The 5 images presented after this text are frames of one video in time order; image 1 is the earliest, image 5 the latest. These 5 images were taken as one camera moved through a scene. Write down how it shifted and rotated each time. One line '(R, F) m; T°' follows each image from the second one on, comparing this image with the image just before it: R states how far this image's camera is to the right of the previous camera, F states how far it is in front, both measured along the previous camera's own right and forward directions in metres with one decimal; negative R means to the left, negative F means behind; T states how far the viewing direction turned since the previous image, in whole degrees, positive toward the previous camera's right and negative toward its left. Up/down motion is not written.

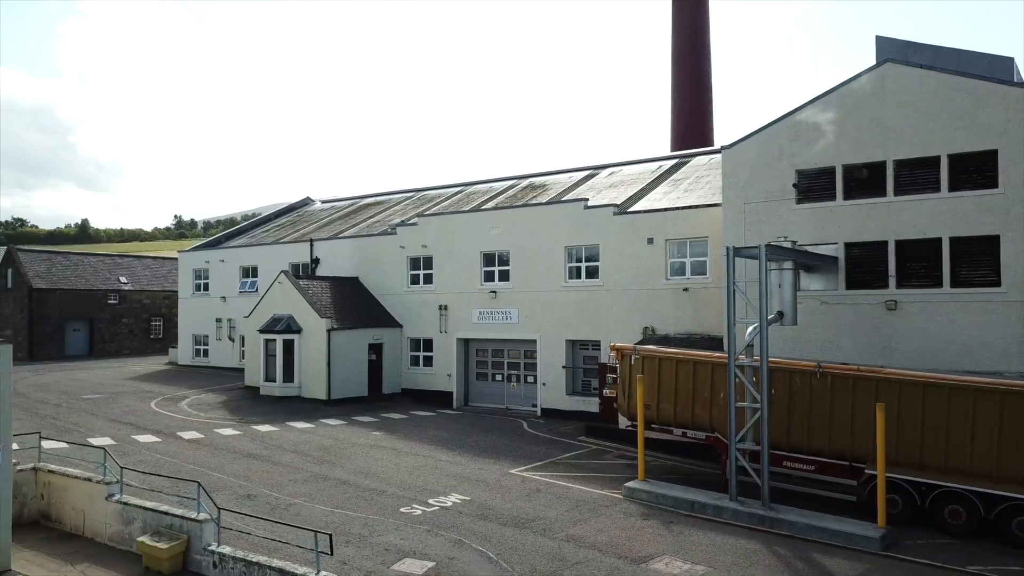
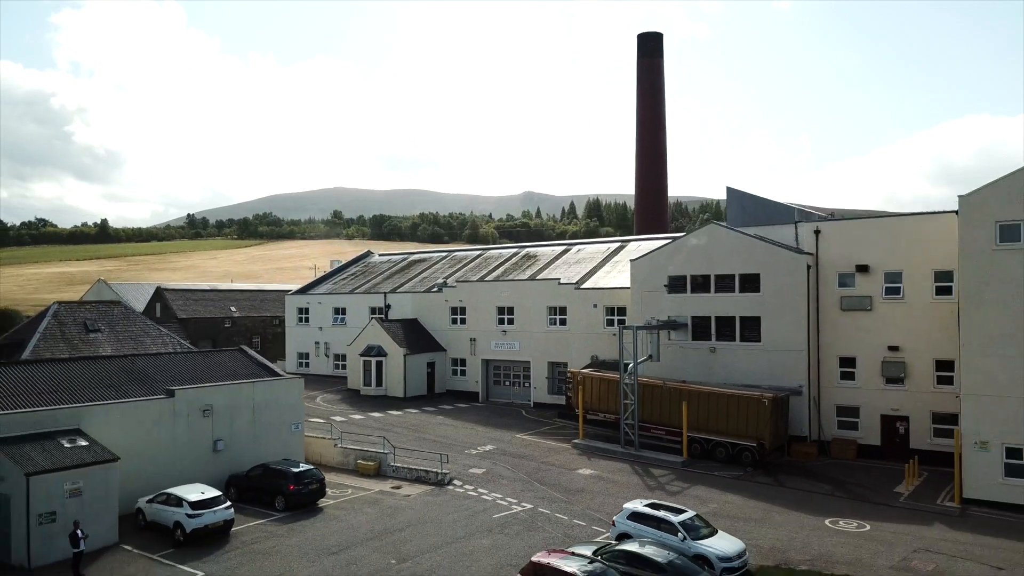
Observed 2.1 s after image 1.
(-0.2, -11.4) m; 0°
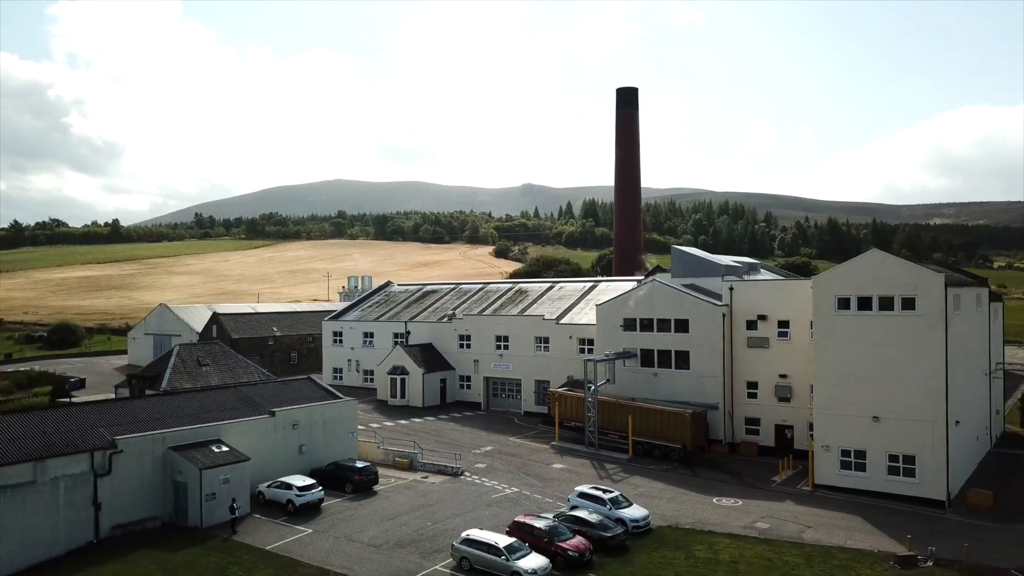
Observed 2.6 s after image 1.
(+0.2, -8.0) m; 0°
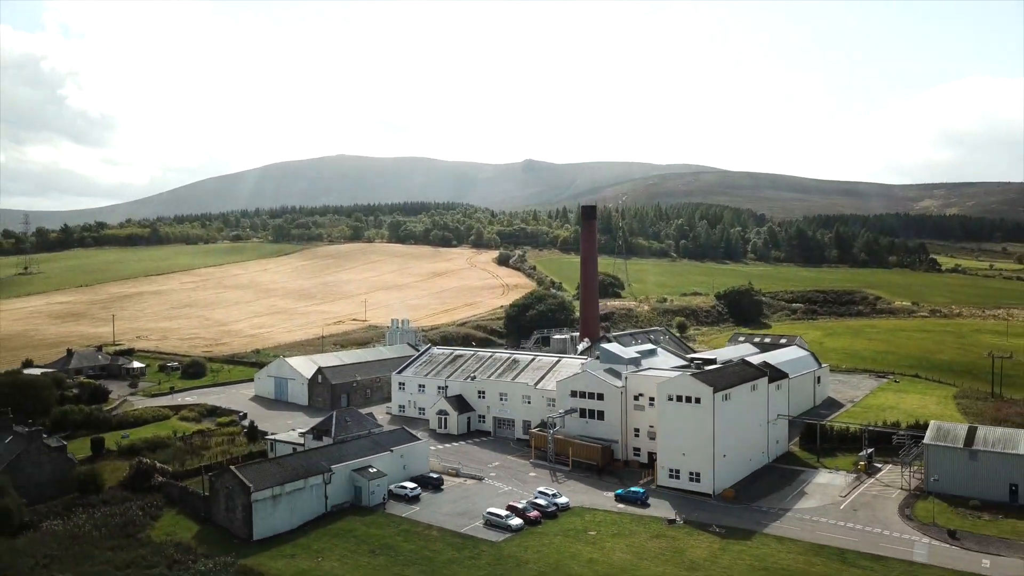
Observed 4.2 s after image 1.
(+0.3, -26.1) m; 0°
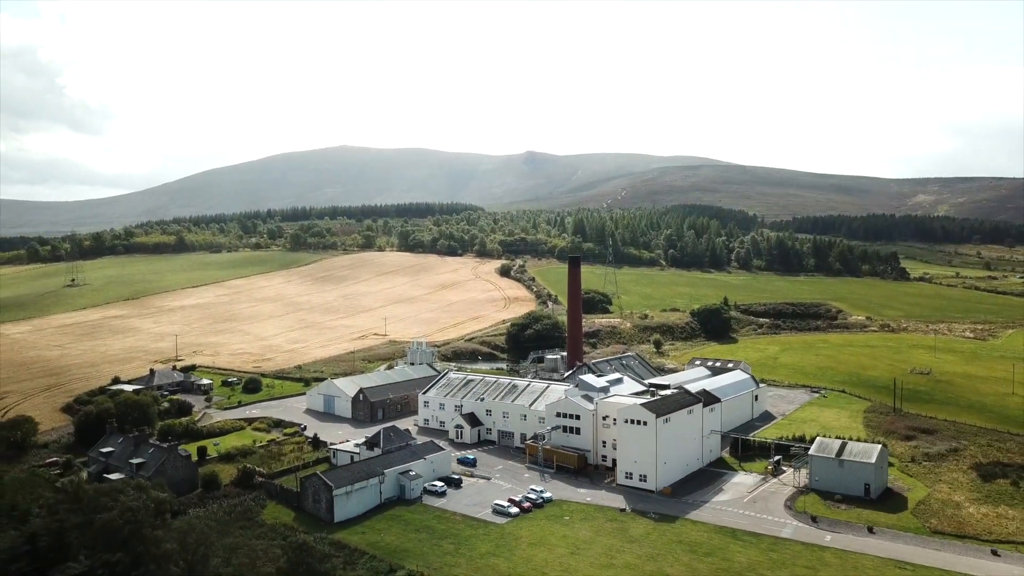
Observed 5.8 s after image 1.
(+0.1, -19.6) m; 0°
